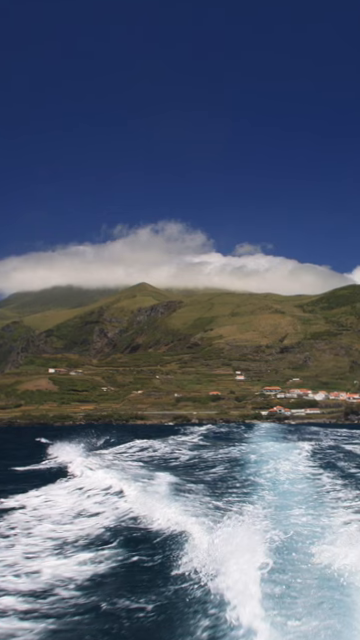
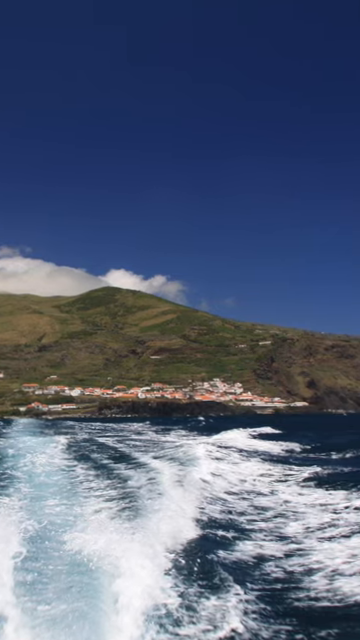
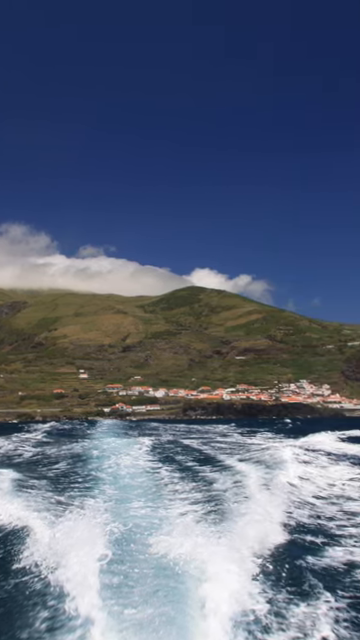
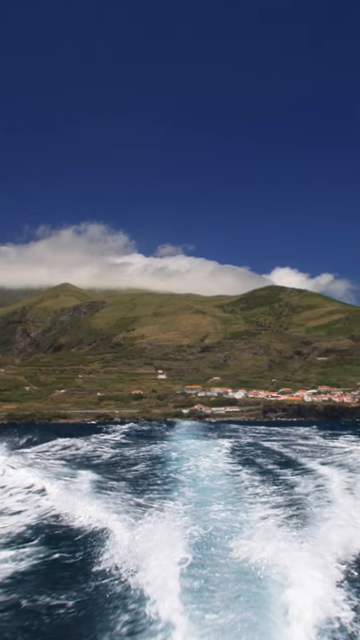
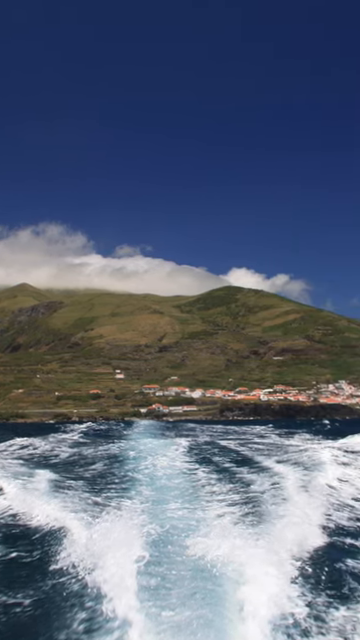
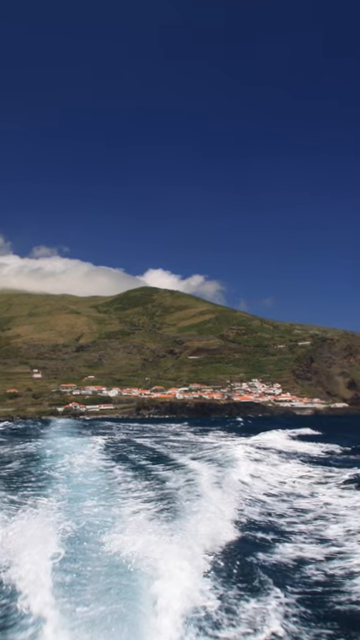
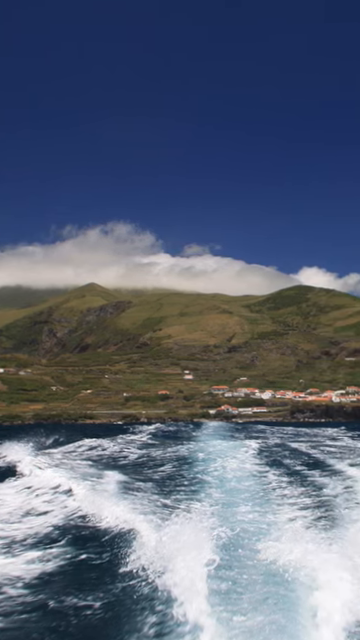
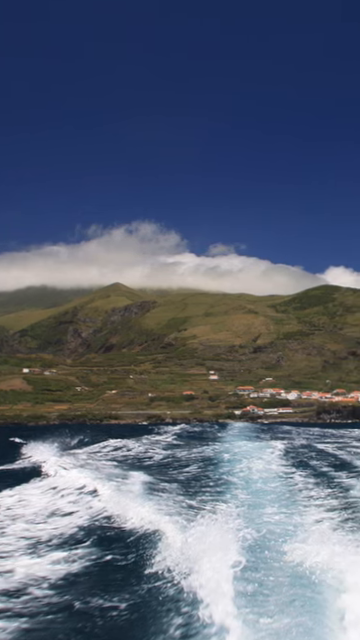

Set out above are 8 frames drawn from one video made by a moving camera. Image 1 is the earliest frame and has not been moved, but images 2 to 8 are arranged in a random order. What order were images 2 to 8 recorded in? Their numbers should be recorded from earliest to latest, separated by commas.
8, 7, 4, 5, 3, 6, 2
